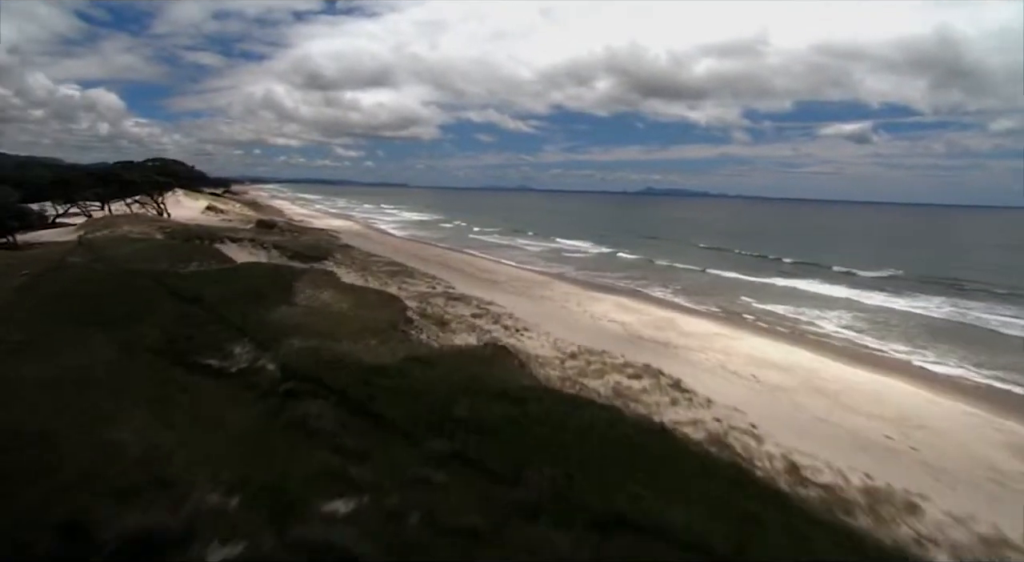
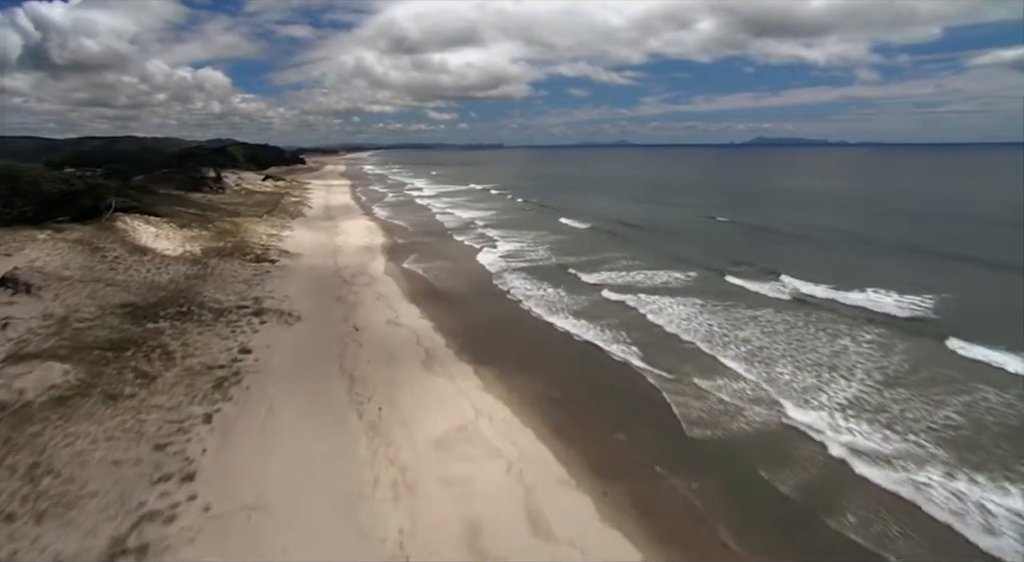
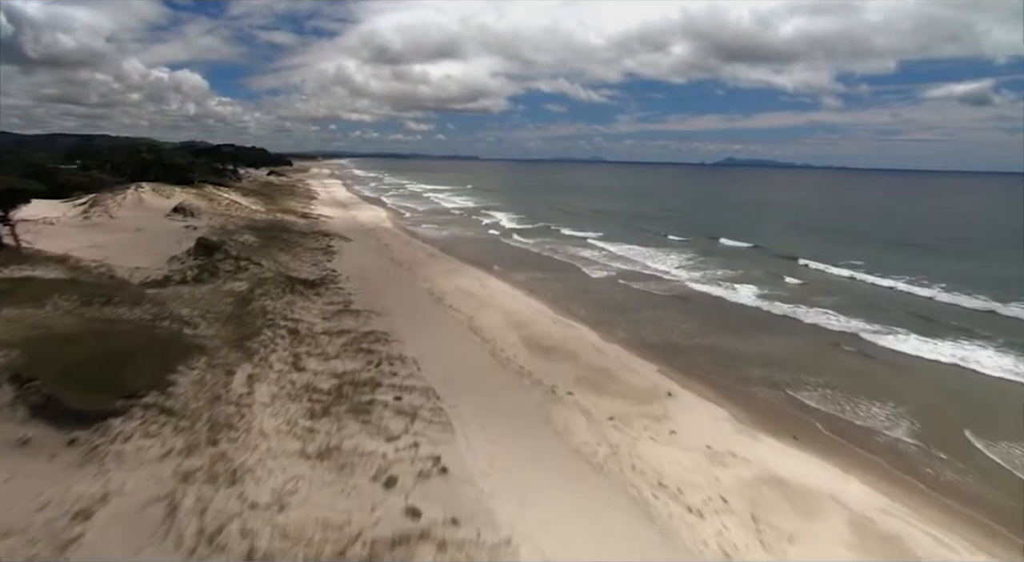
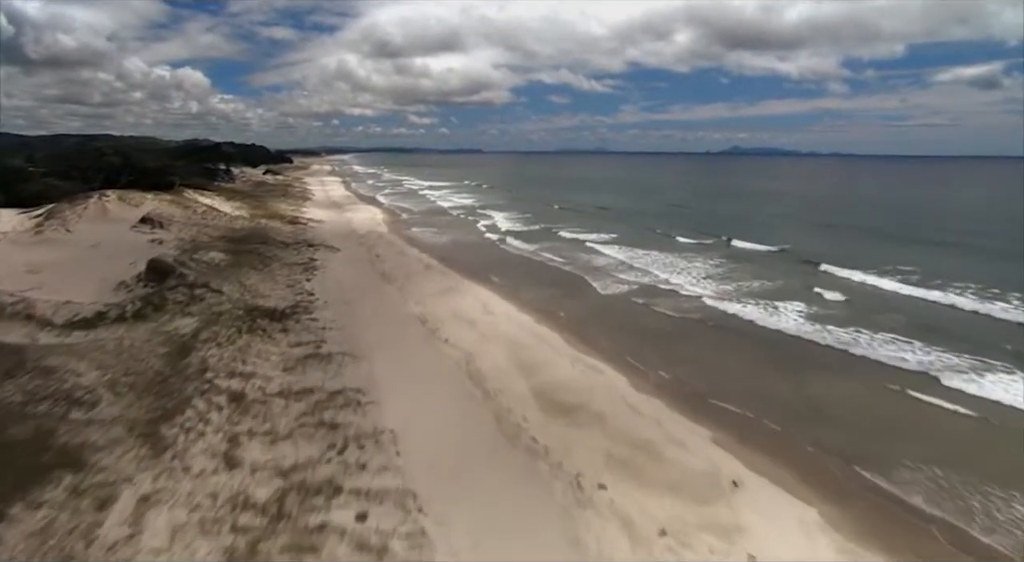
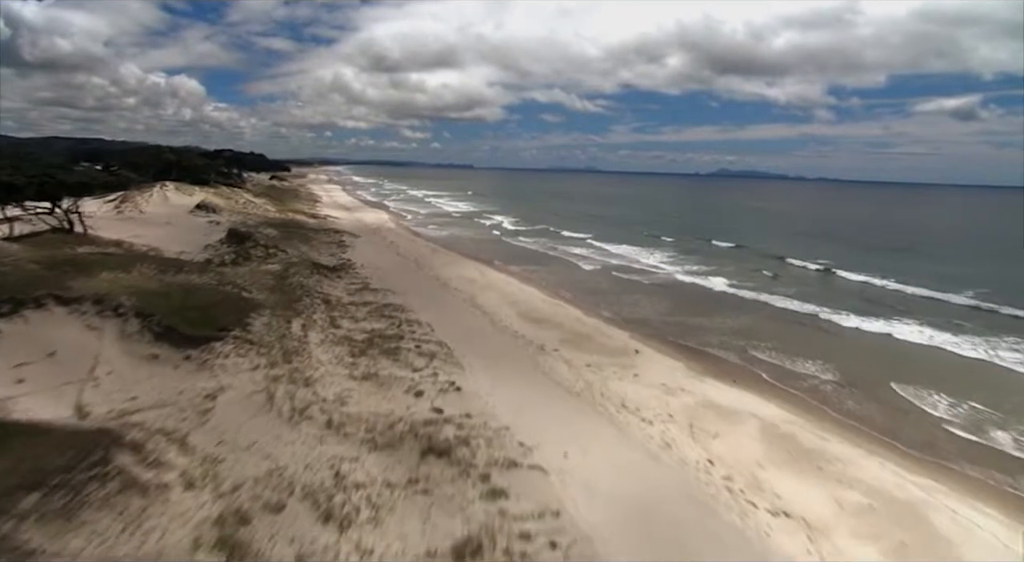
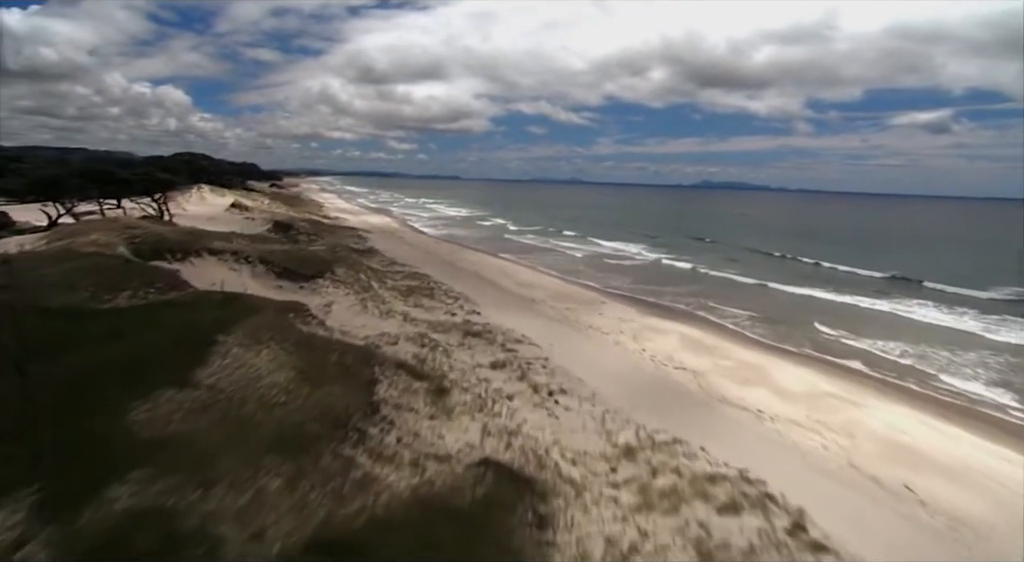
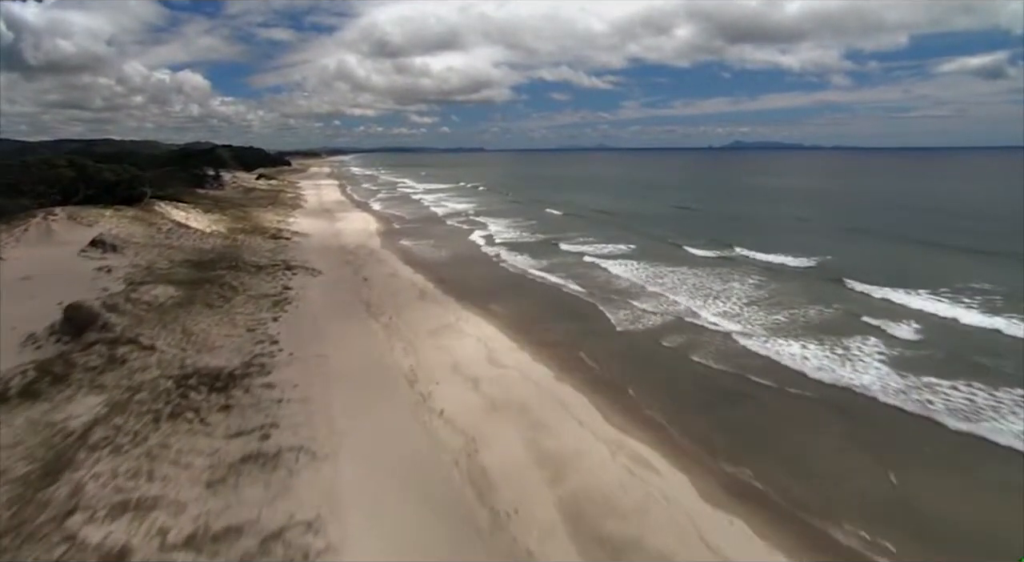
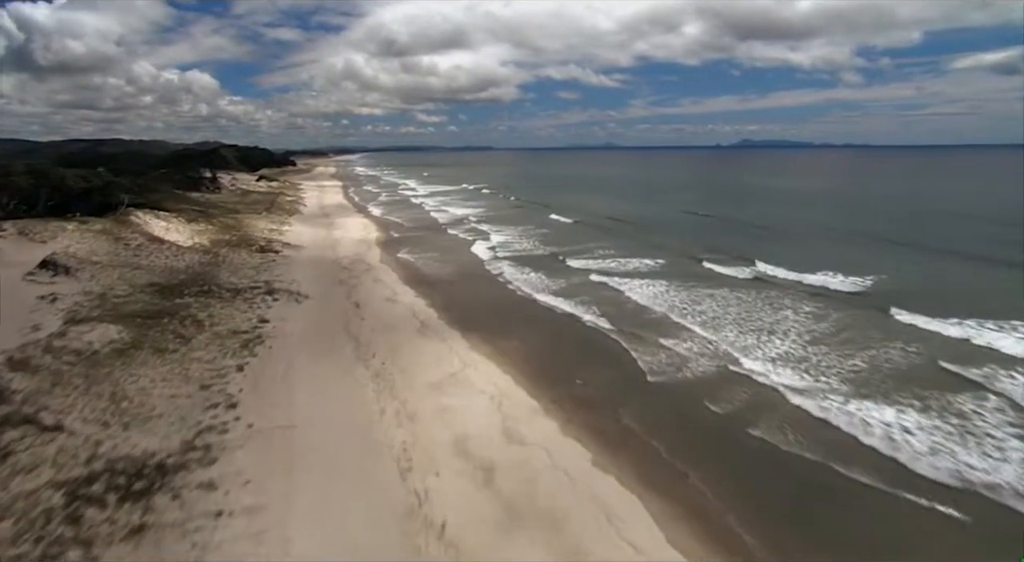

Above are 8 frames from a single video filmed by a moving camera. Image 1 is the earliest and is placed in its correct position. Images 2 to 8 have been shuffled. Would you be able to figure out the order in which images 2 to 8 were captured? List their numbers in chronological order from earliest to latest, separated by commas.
6, 5, 3, 4, 7, 8, 2
